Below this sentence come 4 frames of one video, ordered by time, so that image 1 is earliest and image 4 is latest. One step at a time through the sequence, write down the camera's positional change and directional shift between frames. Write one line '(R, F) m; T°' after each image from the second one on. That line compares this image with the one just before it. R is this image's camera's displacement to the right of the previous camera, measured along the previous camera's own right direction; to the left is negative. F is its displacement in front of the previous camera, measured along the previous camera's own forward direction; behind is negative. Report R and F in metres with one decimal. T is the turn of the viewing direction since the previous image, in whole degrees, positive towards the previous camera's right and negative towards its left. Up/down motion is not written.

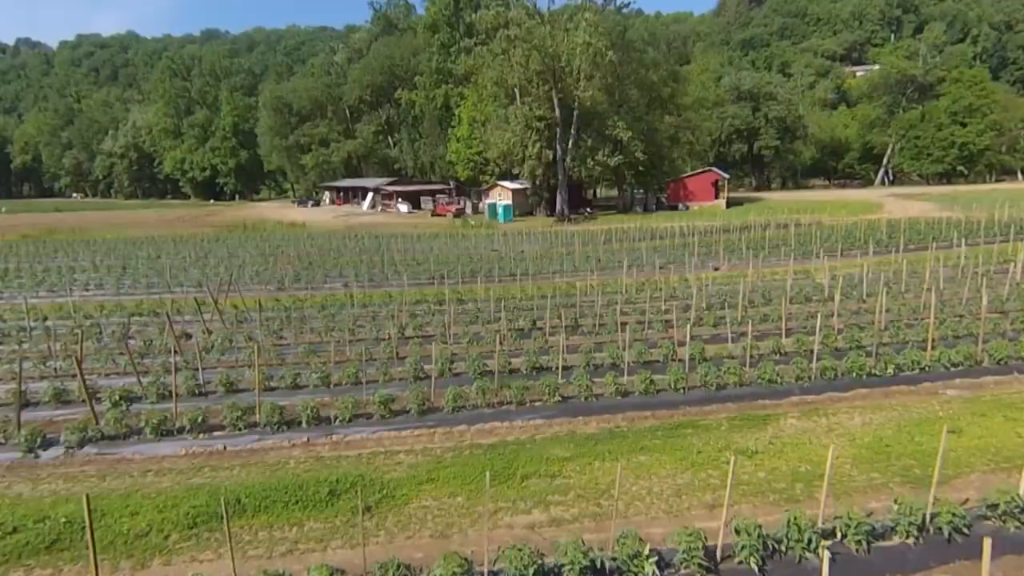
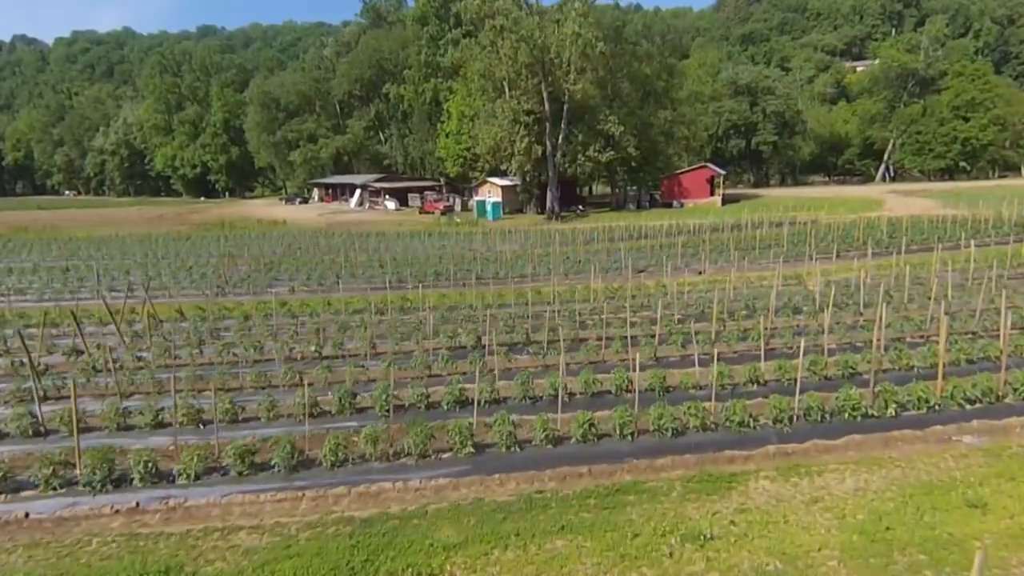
(+1.4, +2.7) m; 0°
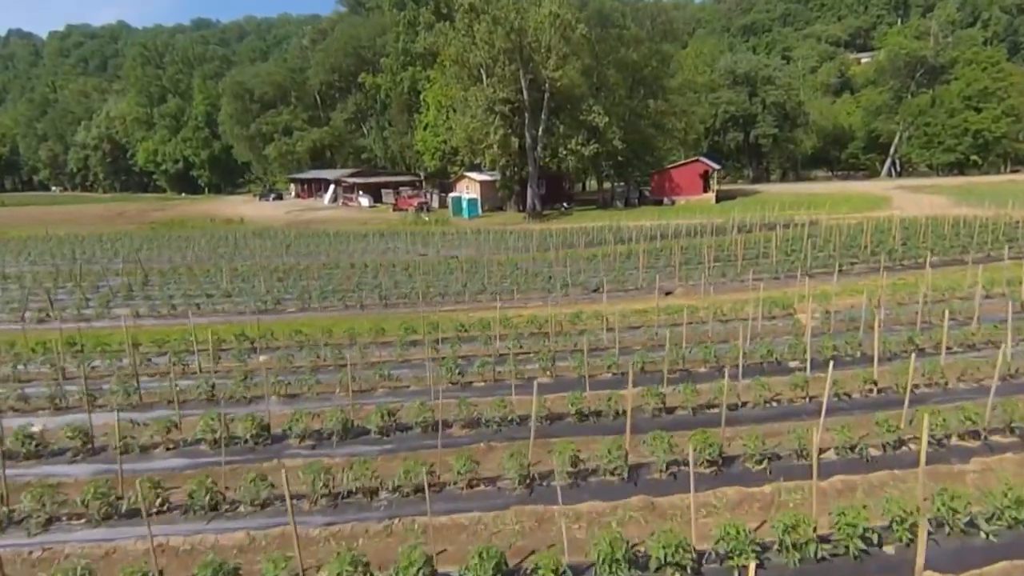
(+2.8, +6.1) m; 0°
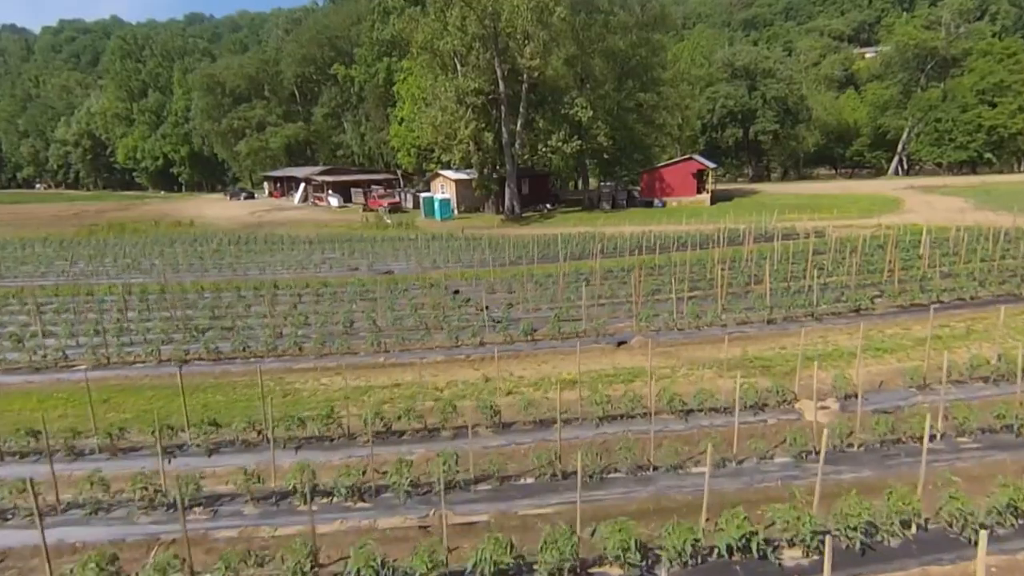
(+2.5, +6.4) m; 0°
